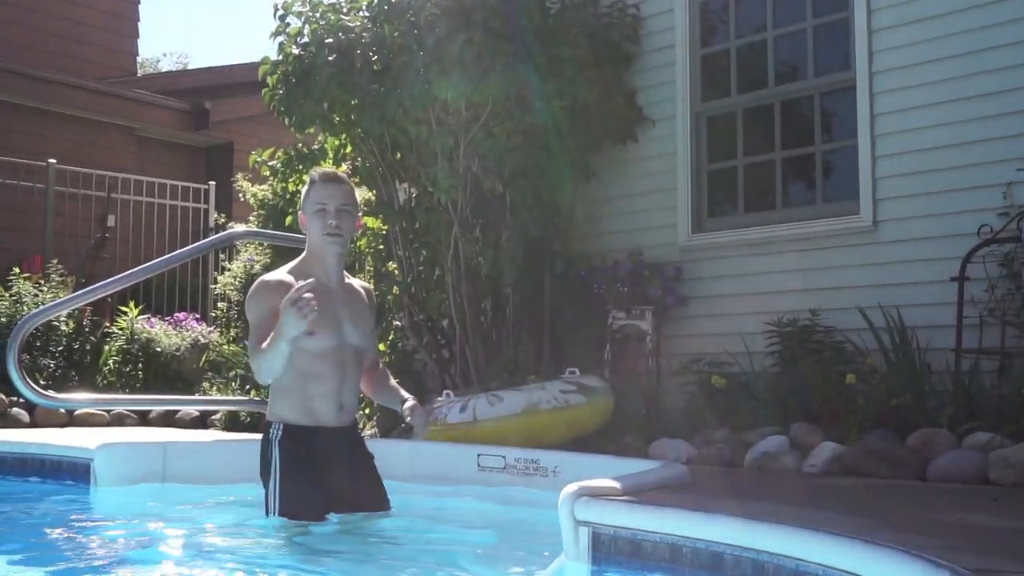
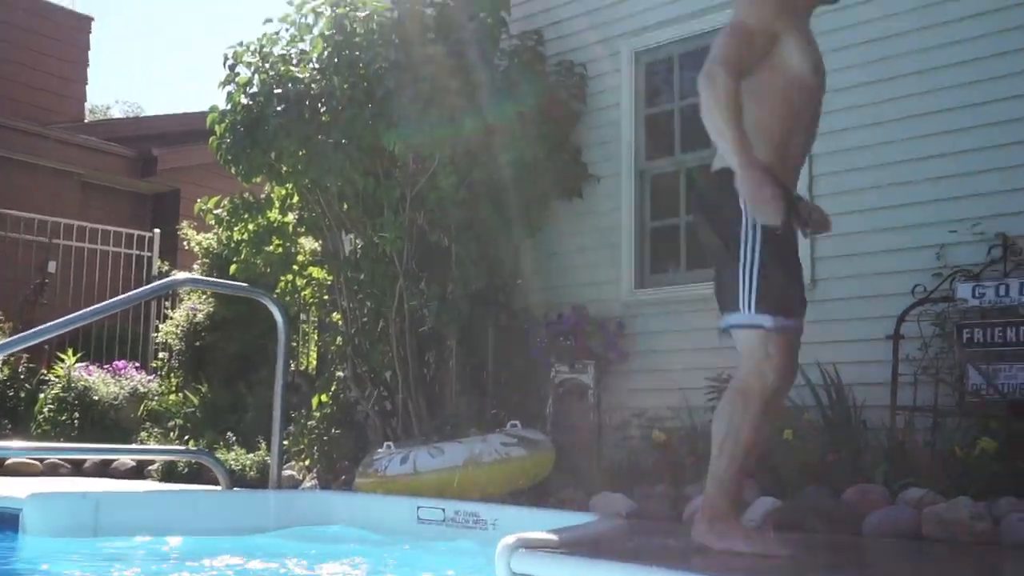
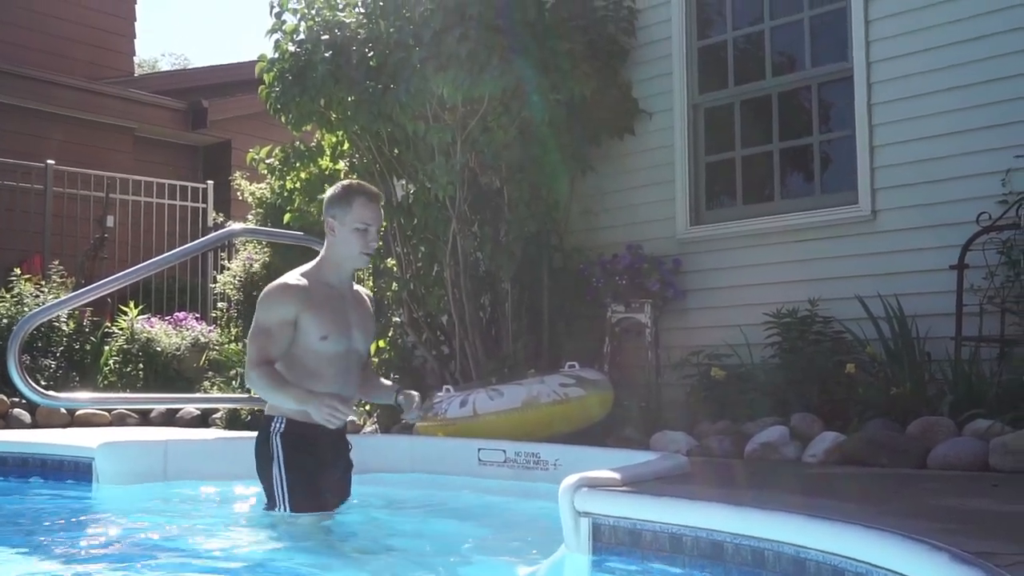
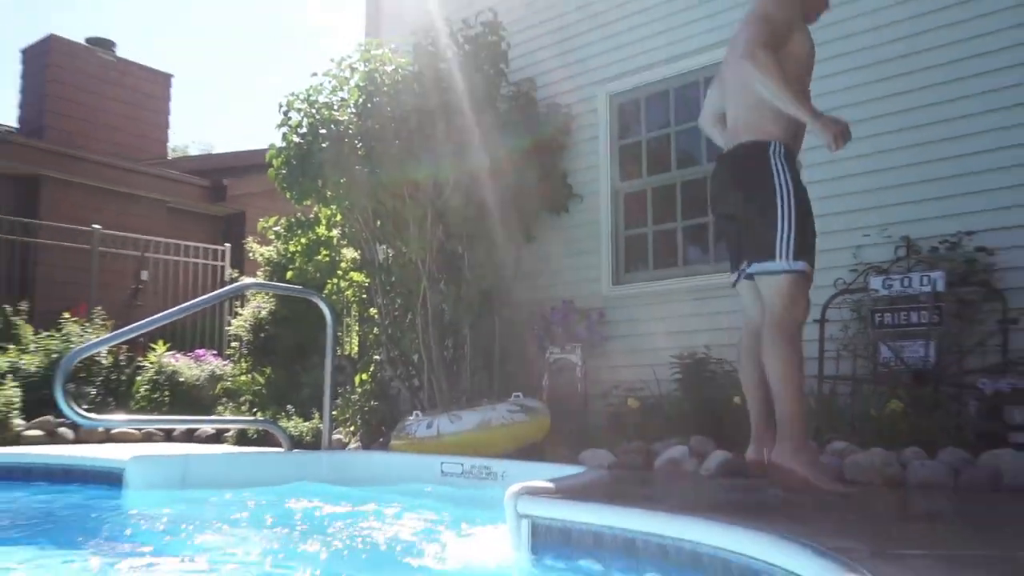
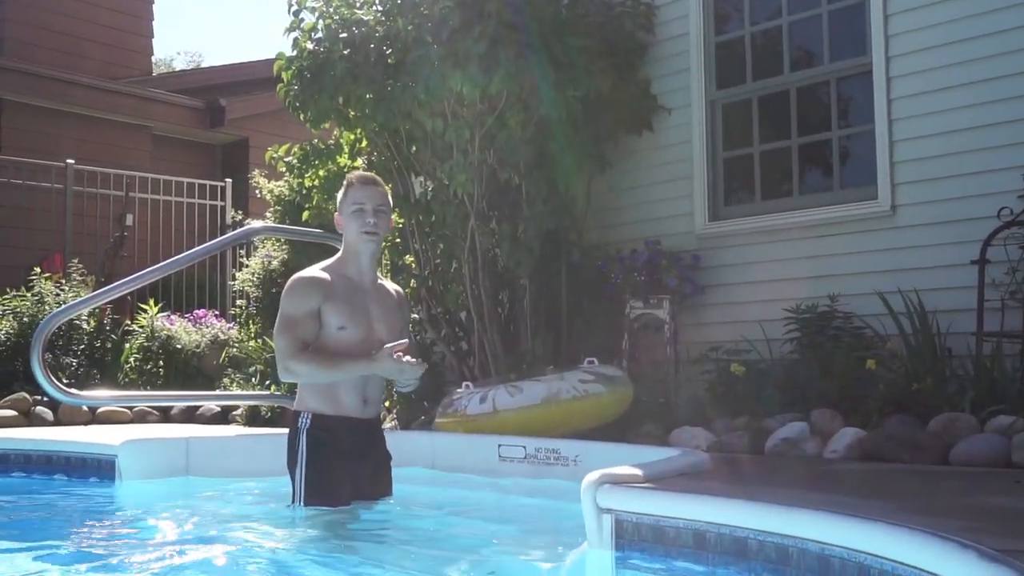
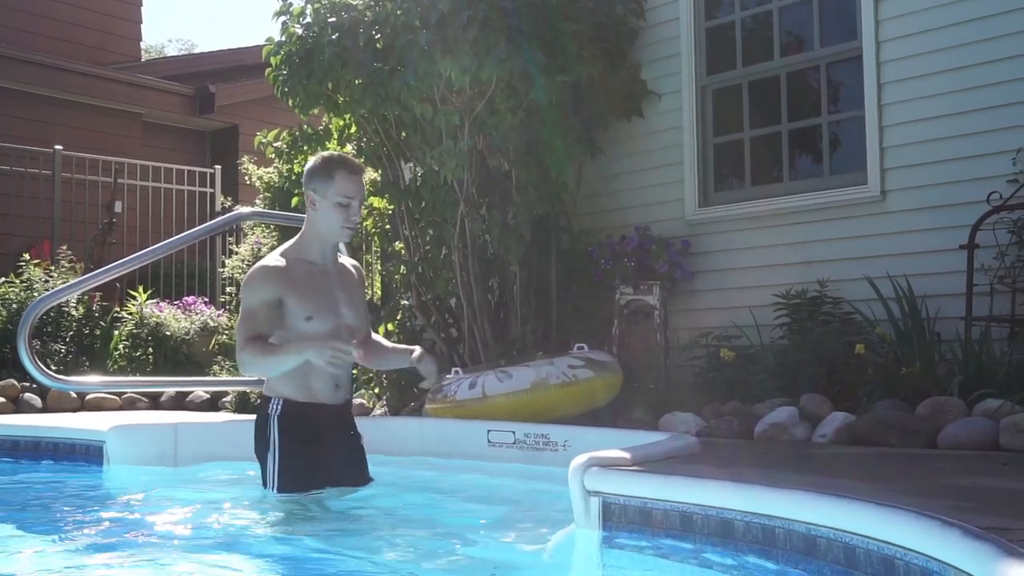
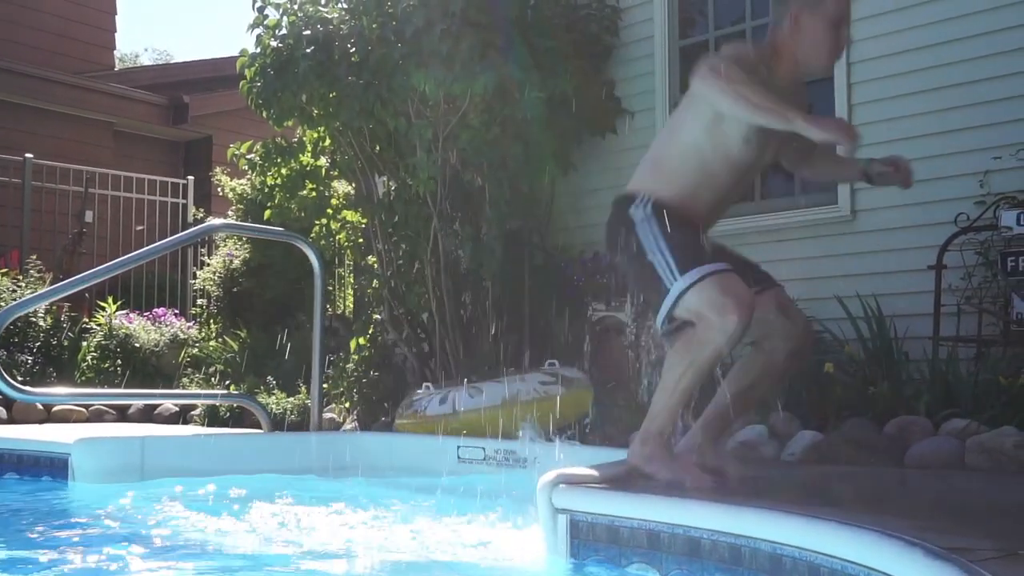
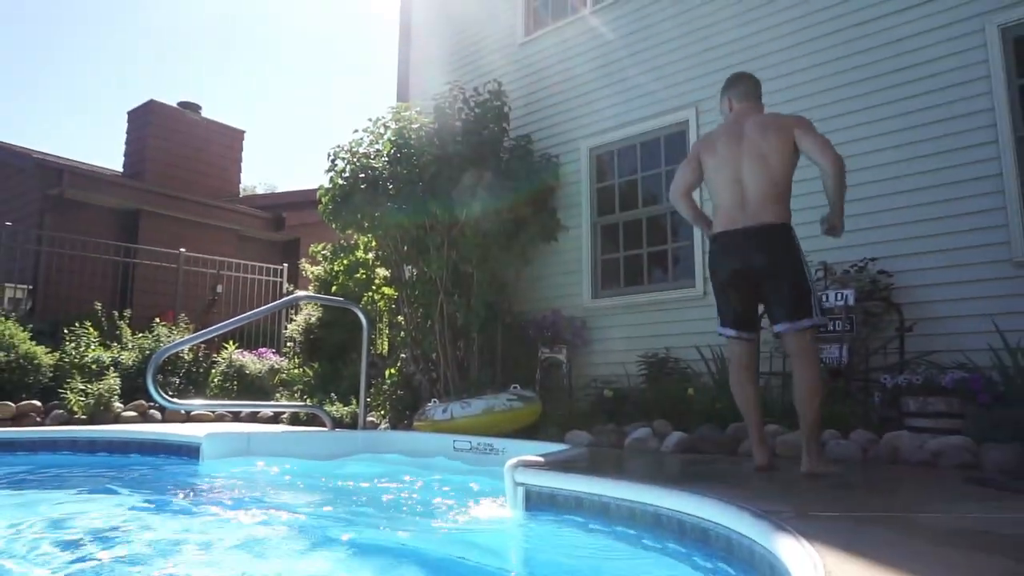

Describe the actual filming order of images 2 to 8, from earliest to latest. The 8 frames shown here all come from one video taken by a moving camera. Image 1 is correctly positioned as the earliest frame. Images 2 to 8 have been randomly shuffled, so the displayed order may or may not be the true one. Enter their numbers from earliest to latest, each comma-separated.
5, 6, 3, 7, 2, 4, 8
